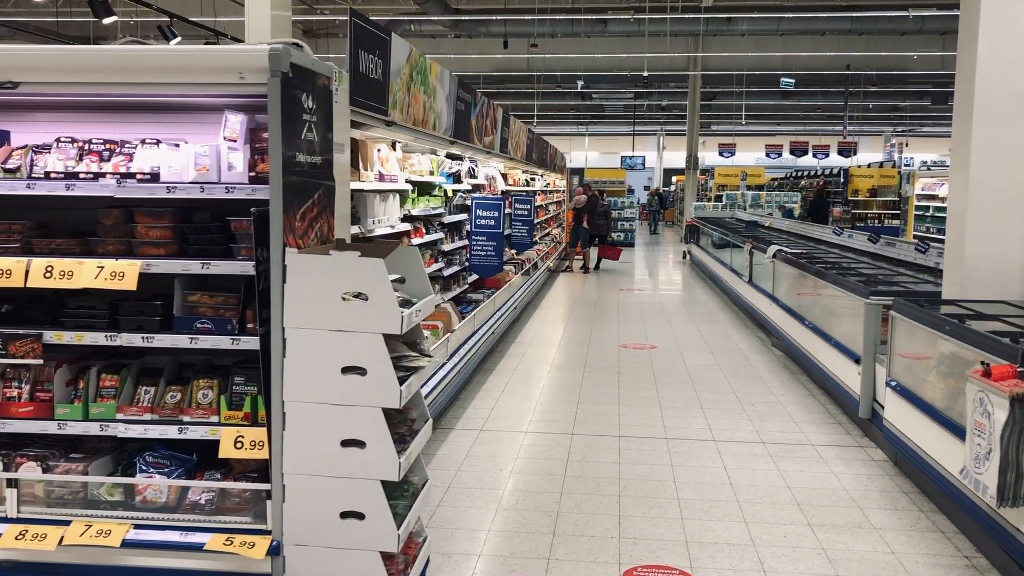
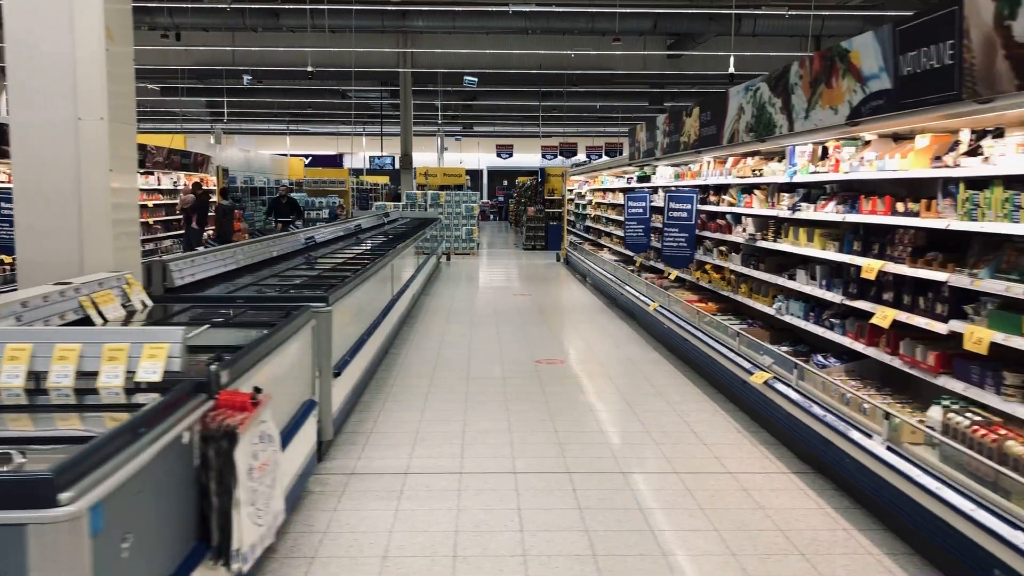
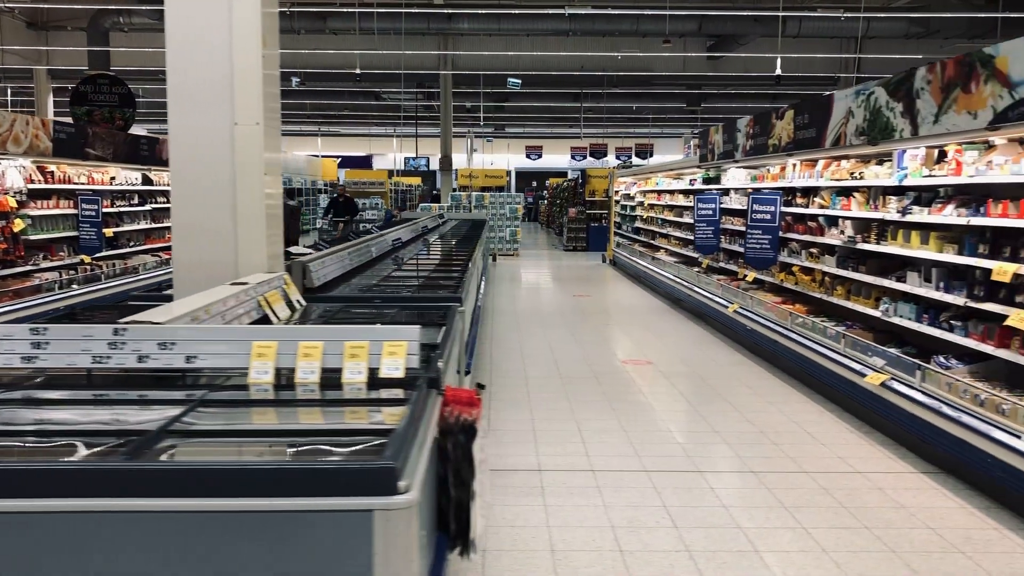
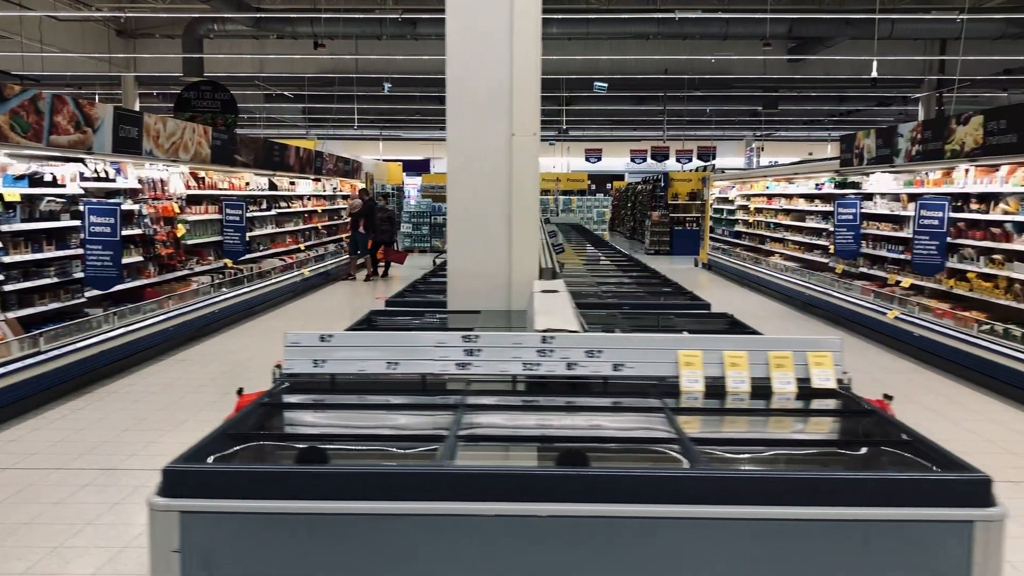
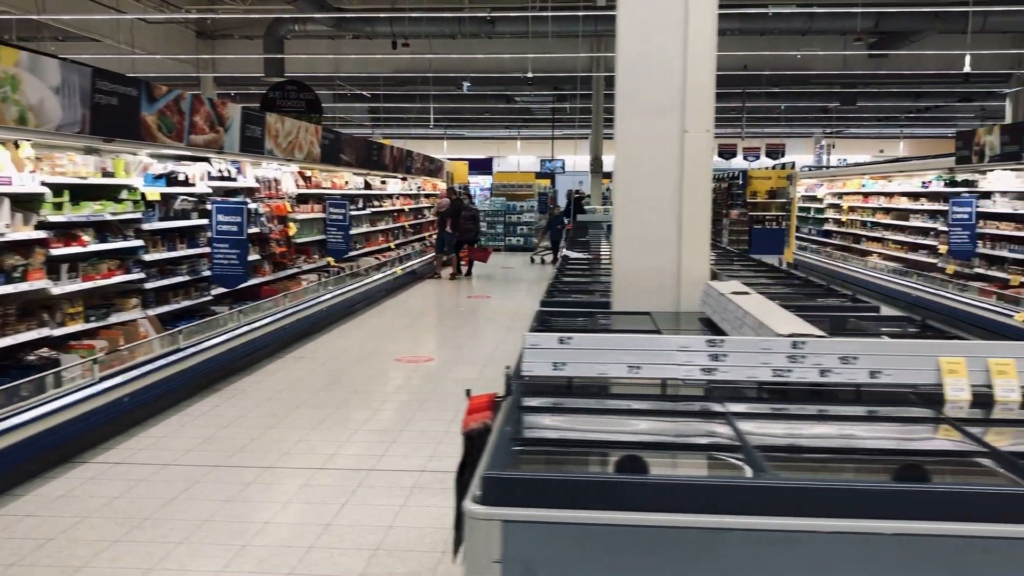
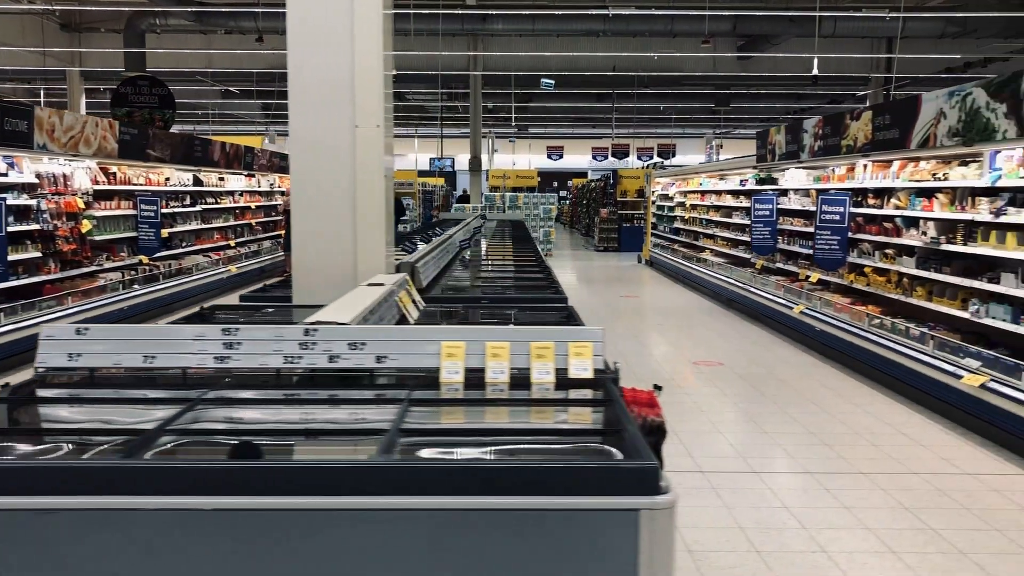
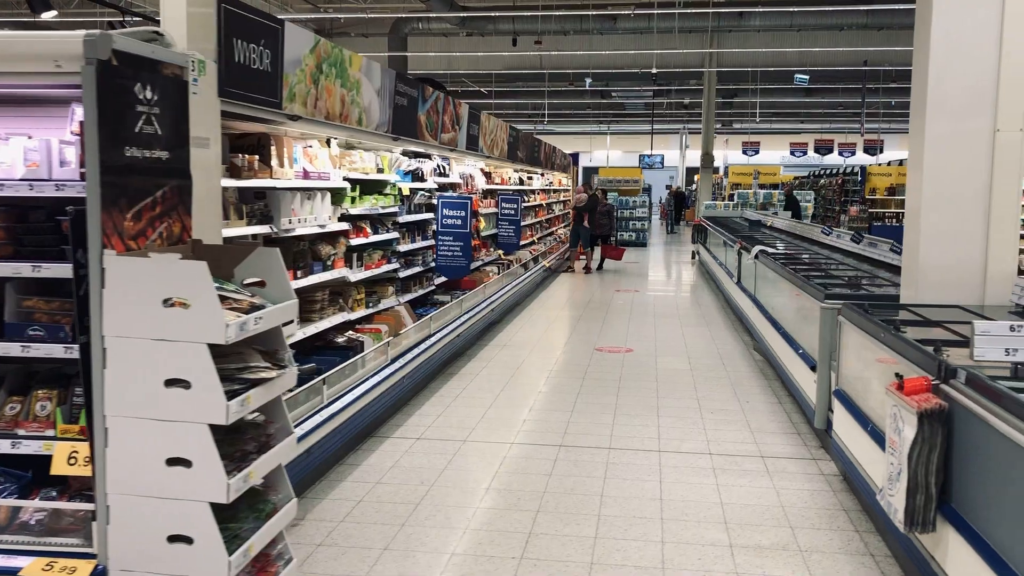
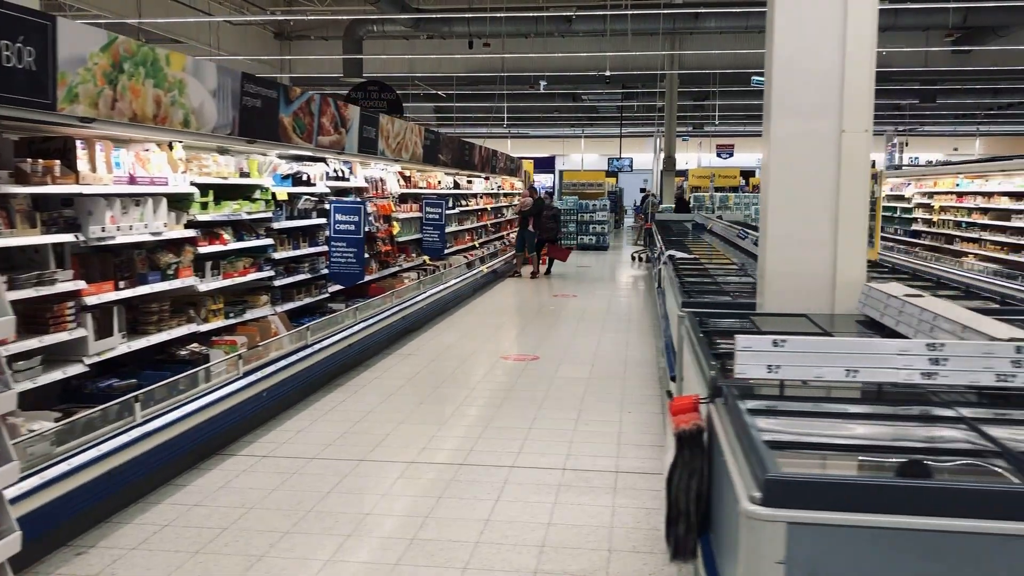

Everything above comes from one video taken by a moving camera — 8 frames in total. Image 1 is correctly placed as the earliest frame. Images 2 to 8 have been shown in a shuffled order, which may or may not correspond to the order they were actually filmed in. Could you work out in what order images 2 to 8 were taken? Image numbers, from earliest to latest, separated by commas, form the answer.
7, 8, 5, 4, 6, 3, 2
